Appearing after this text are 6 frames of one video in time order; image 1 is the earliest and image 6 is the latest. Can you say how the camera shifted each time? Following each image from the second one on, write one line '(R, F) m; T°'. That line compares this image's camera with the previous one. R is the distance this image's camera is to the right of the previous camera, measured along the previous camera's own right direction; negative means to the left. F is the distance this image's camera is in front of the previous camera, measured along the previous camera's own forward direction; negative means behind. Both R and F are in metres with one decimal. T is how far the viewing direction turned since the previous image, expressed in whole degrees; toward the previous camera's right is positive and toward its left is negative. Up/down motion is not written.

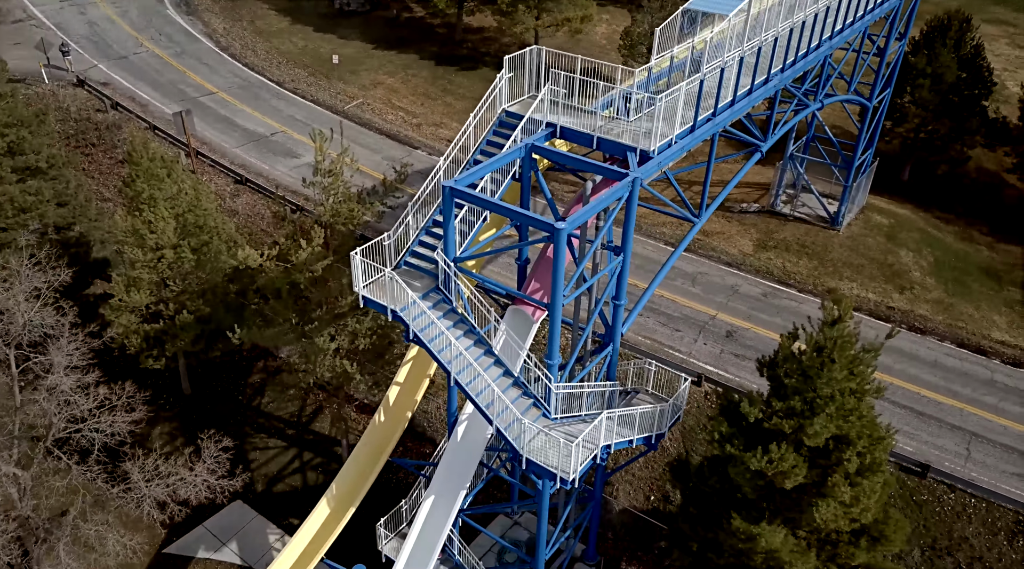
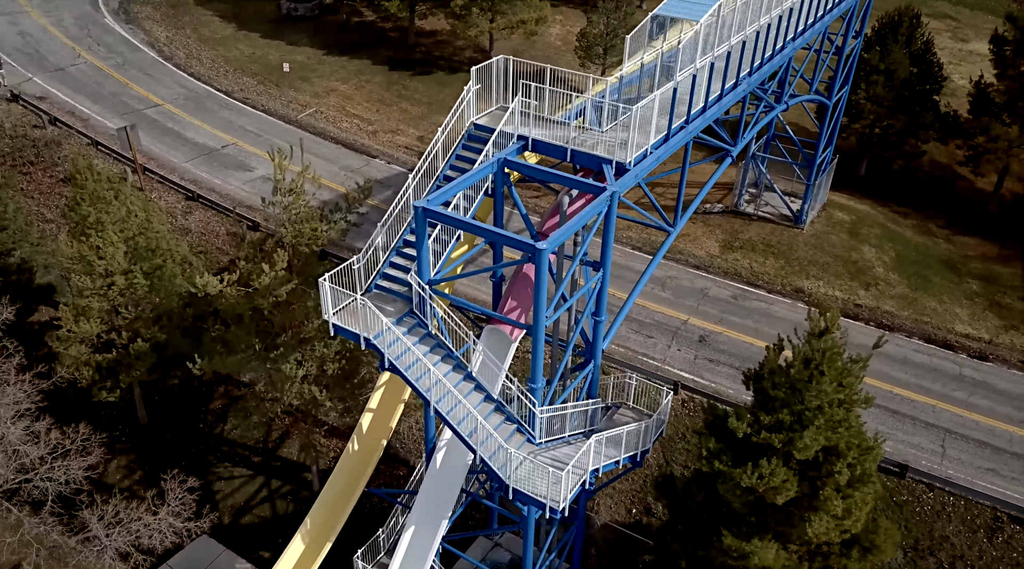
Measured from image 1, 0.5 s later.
(-0.5, +0.8) m; +3°
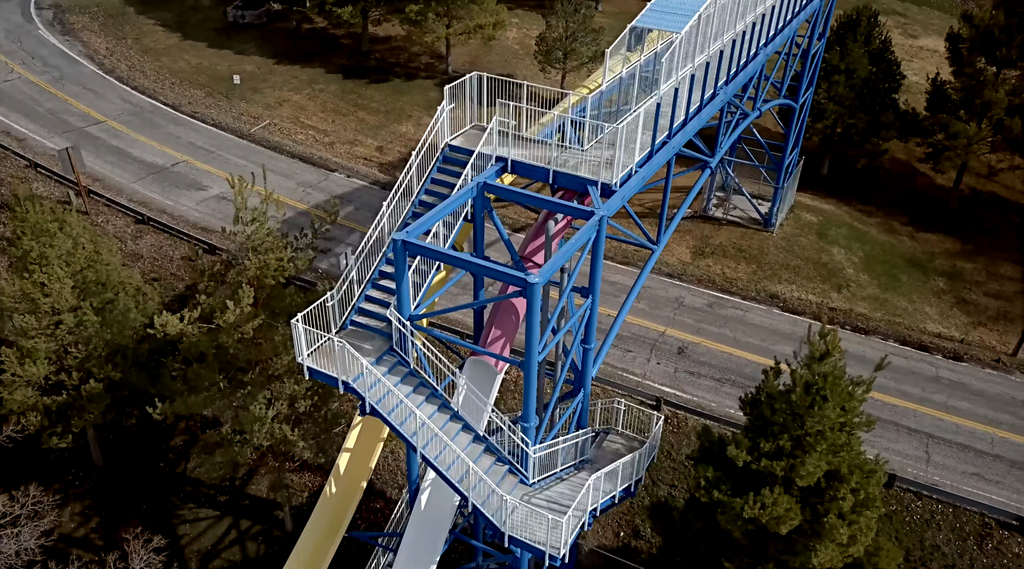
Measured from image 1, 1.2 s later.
(-0.6, +1.1) m; +3°
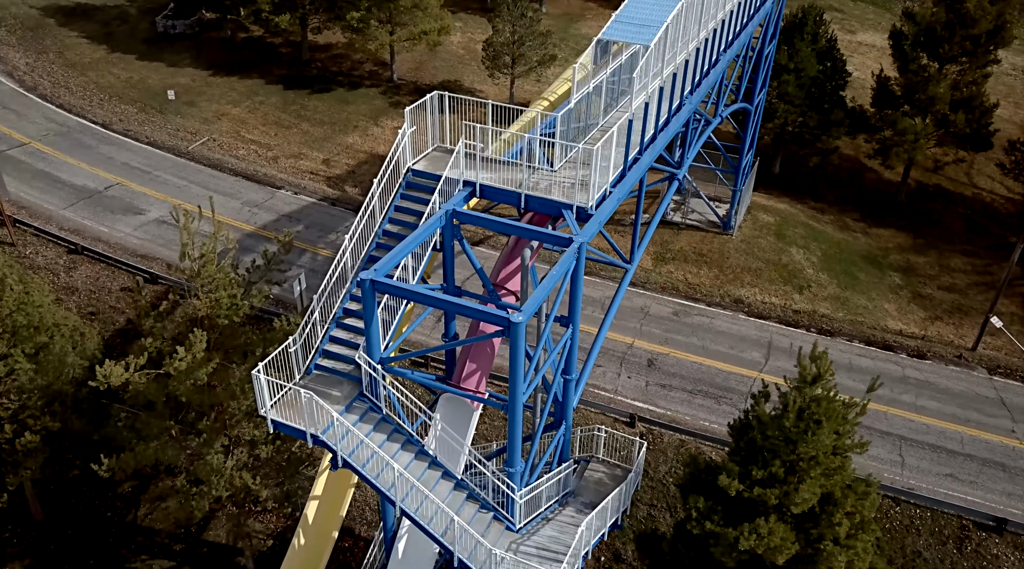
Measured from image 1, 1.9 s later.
(-0.5, +1.0) m; +3°
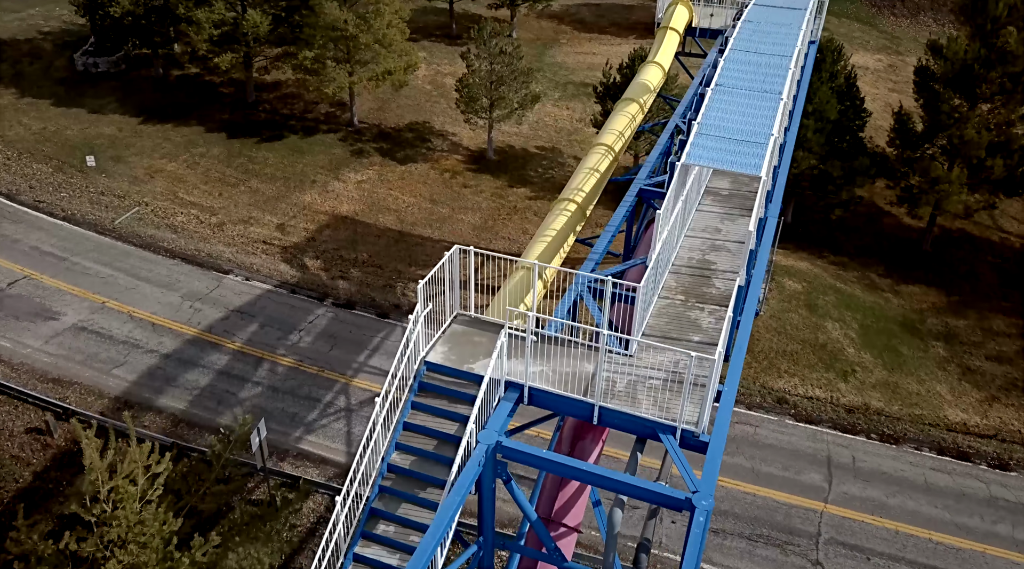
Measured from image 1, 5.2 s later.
(-1.5, +6.0) m; +3°
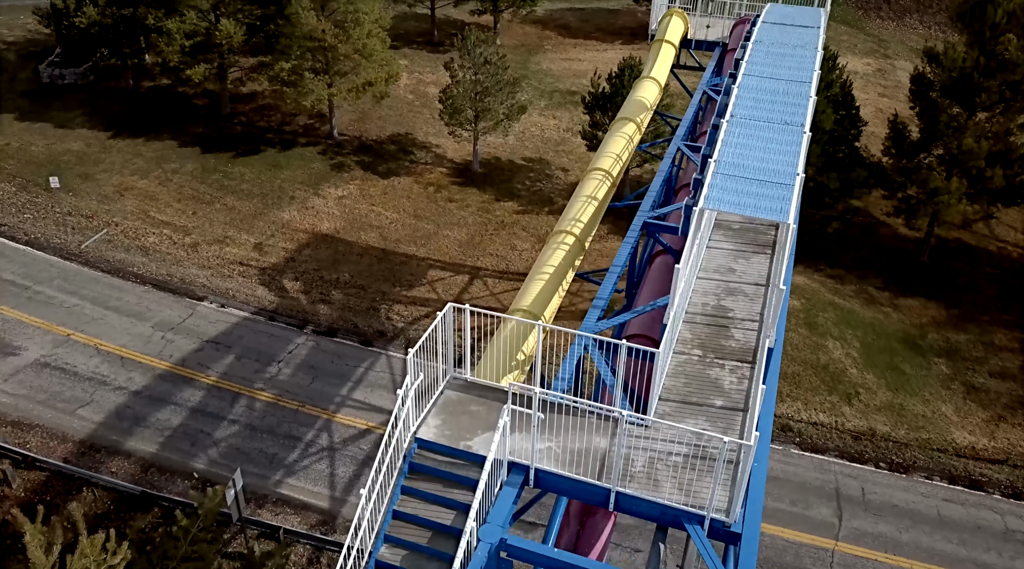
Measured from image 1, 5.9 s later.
(-0.2, +1.5) m; +1°
